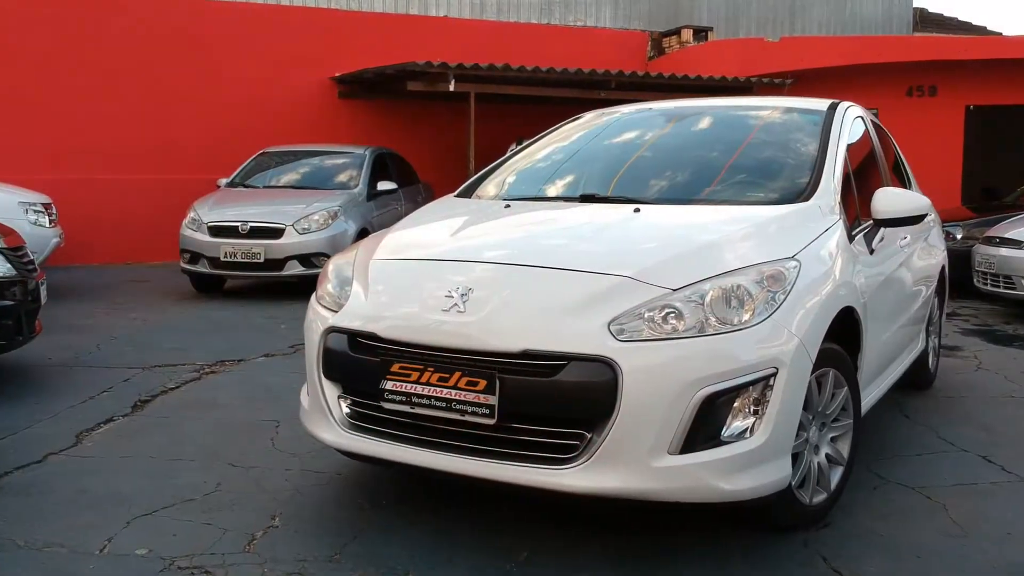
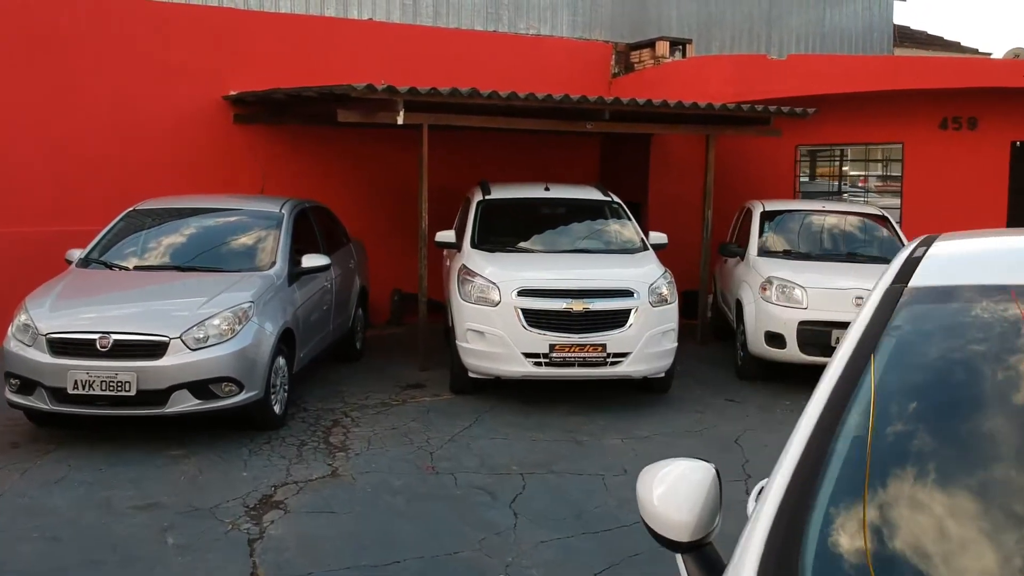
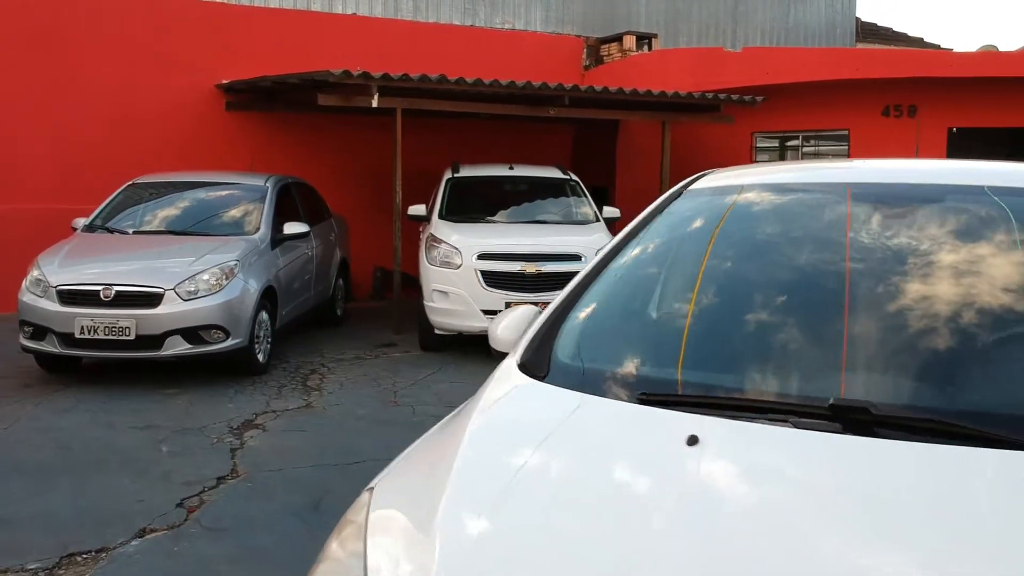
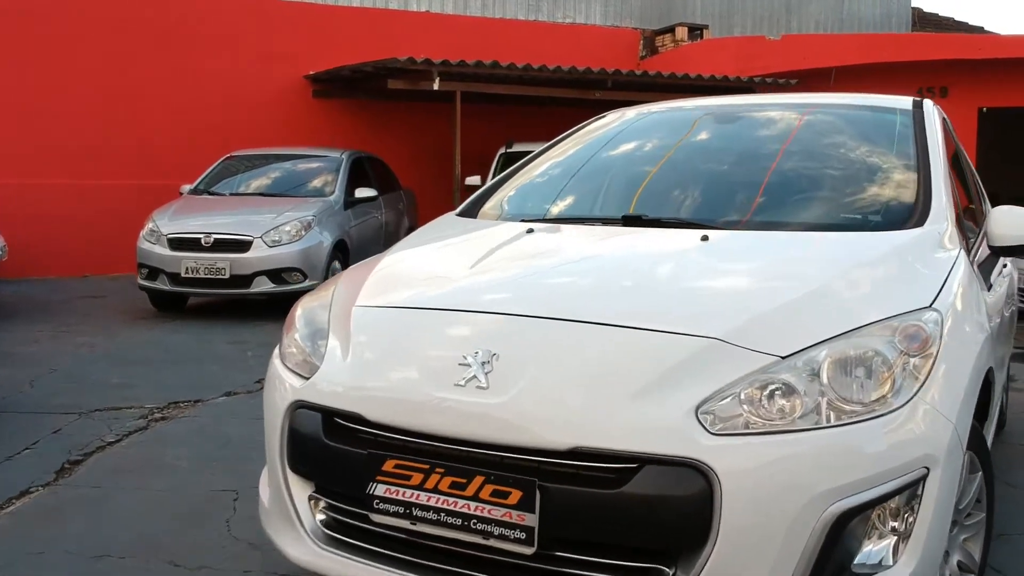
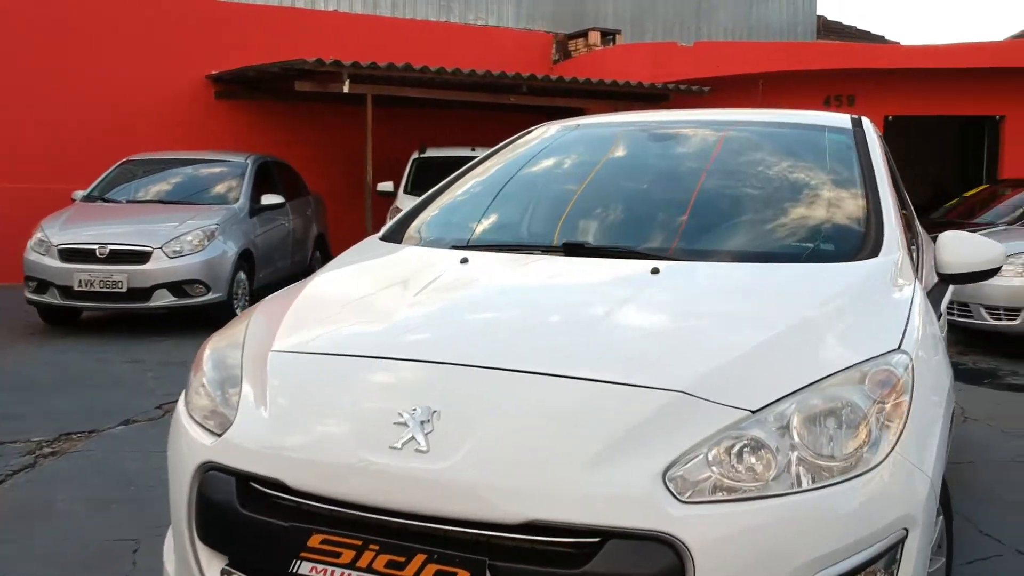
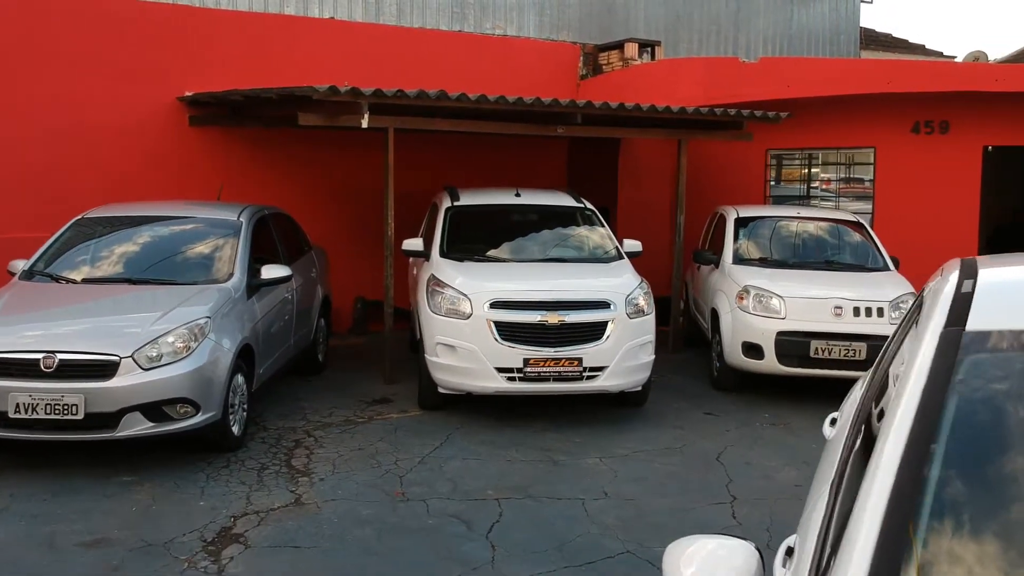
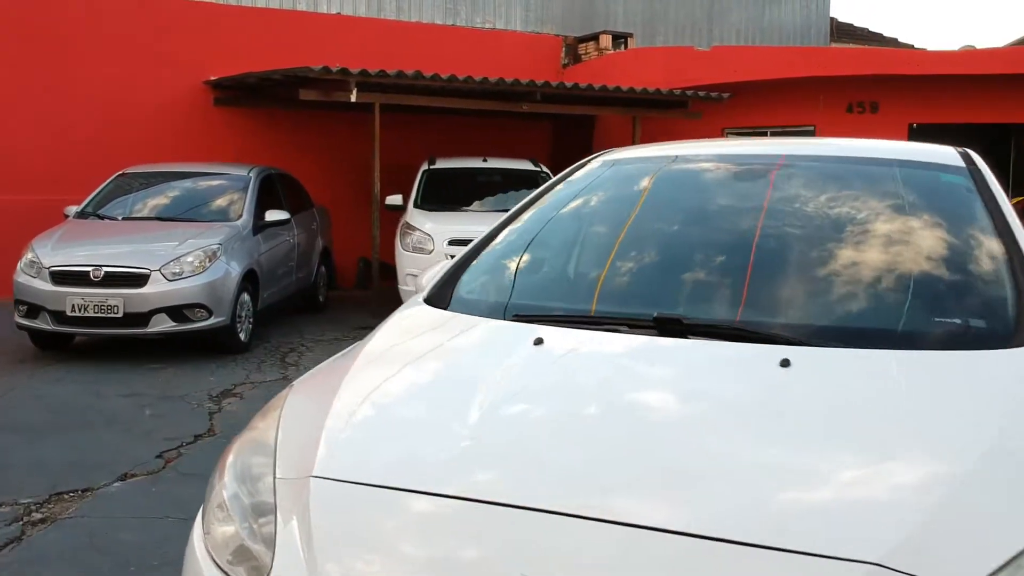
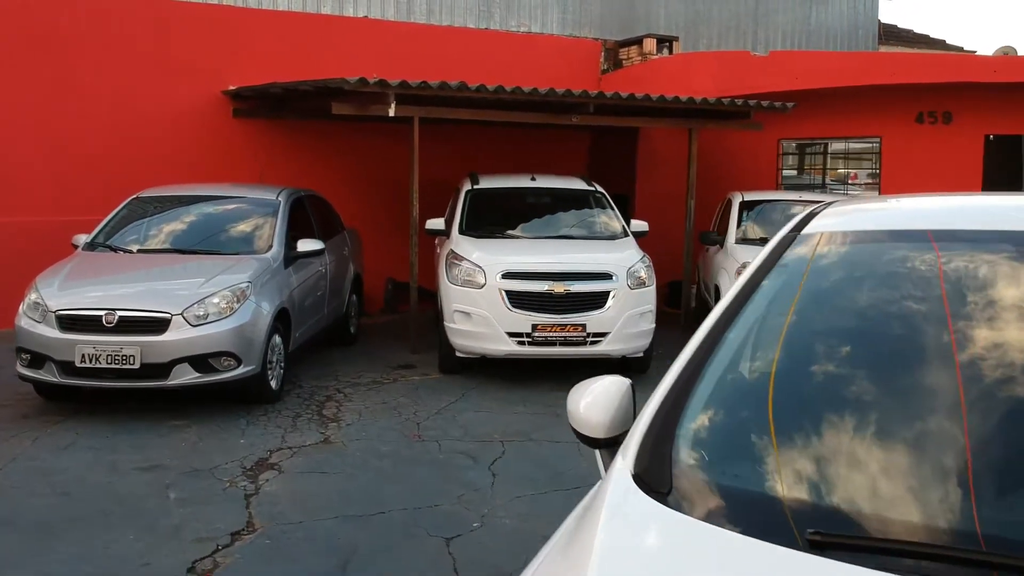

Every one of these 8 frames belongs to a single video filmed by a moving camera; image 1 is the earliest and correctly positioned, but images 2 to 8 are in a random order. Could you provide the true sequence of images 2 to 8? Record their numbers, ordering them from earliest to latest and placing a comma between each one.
4, 5, 7, 3, 8, 2, 6
